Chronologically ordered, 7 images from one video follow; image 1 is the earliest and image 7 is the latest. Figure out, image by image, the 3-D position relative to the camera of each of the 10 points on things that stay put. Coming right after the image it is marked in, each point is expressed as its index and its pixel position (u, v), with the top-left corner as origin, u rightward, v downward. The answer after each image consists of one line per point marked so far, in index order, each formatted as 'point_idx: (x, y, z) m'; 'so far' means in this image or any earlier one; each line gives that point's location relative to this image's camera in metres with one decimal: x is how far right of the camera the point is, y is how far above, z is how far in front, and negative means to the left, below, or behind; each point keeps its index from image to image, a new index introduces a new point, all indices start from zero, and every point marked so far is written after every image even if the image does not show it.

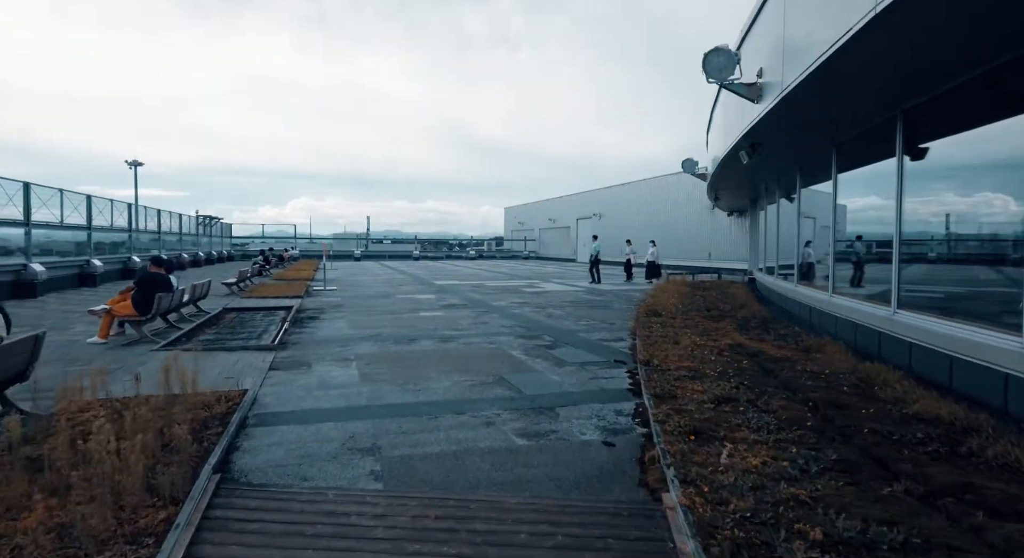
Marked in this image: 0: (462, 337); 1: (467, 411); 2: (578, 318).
0: (-0.8, -1.0, +9.3) m
1: (-0.4, -1.3, +5.1) m
2: (+1.5, -0.8, +11.4) m
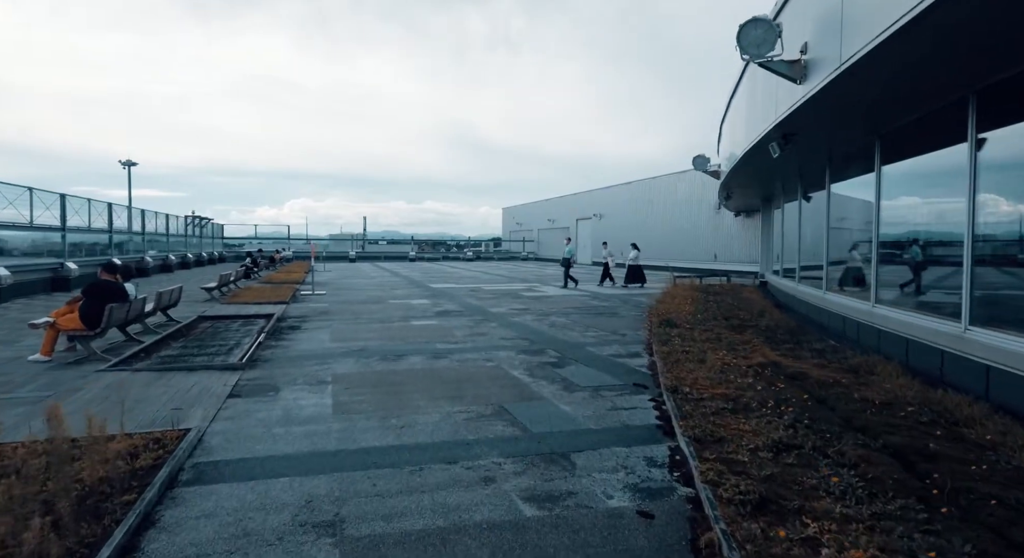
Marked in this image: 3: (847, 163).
0: (-0.8, -1.1, +8.2) m
1: (-0.4, -1.4, +4.1) m
2: (+1.5, -1.0, +10.4) m
3: (+6.1, +2.1, +9.7) m
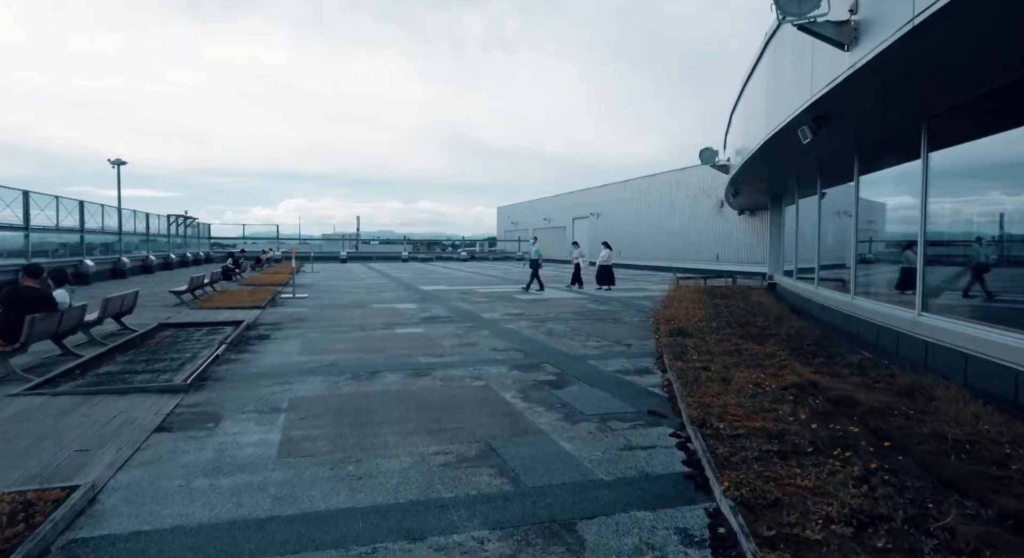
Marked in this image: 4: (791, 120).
0: (-0.9, -1.2, +7.2) m
1: (-0.5, -1.5, +3.0) m
2: (+1.3, -1.0, +9.4) m
3: (+6.0, +2.1, +8.7) m
4: (+4.1, +2.3, +7.9) m
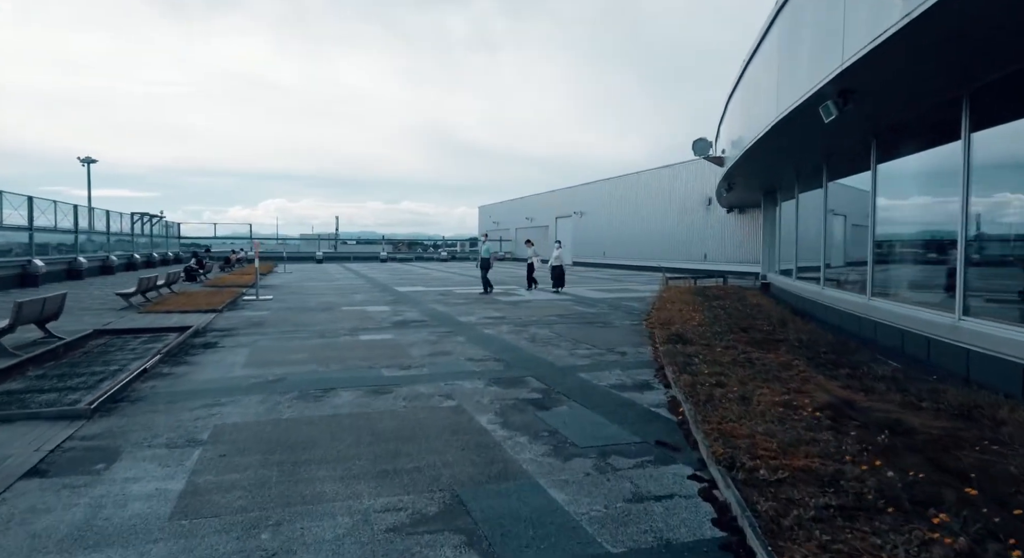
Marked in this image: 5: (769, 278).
0: (-1.2, -1.2, +6.1) m
1: (-0.6, -1.4, +2.0) m
2: (+1.0, -1.0, +8.4) m
3: (+5.7, +2.1, +7.9) m
4: (+3.8, +2.3, +7.0) m
5: (+7.6, 0.0, +15.7) m
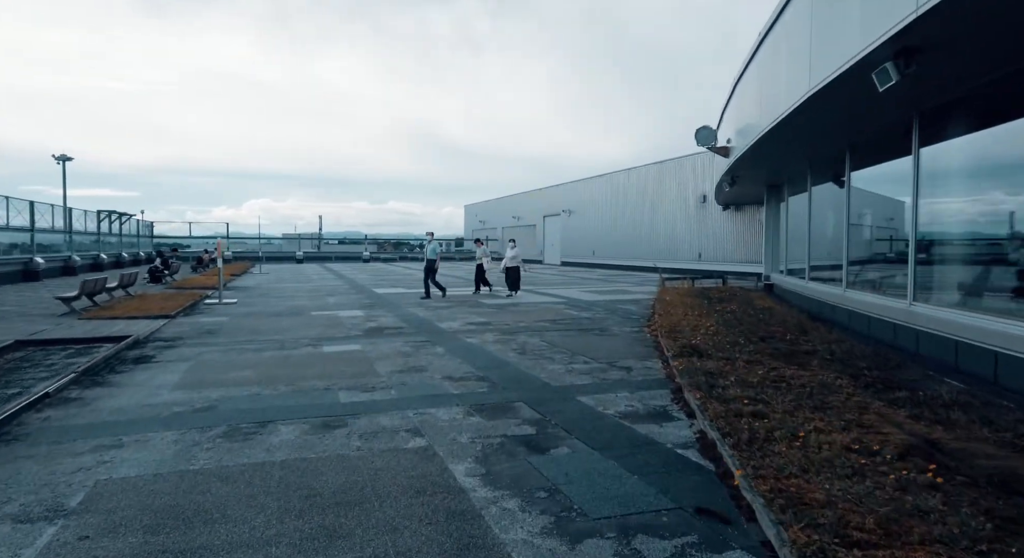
0: (-1.3, -1.2, +4.9) m
1: (-0.6, -1.5, +0.8) m
2: (+0.8, -1.1, +7.2) m
3: (+5.5, +2.0, +6.9) m
4: (+3.7, +2.3, +5.9) m
5: (+7.2, 0.0, +14.8) m
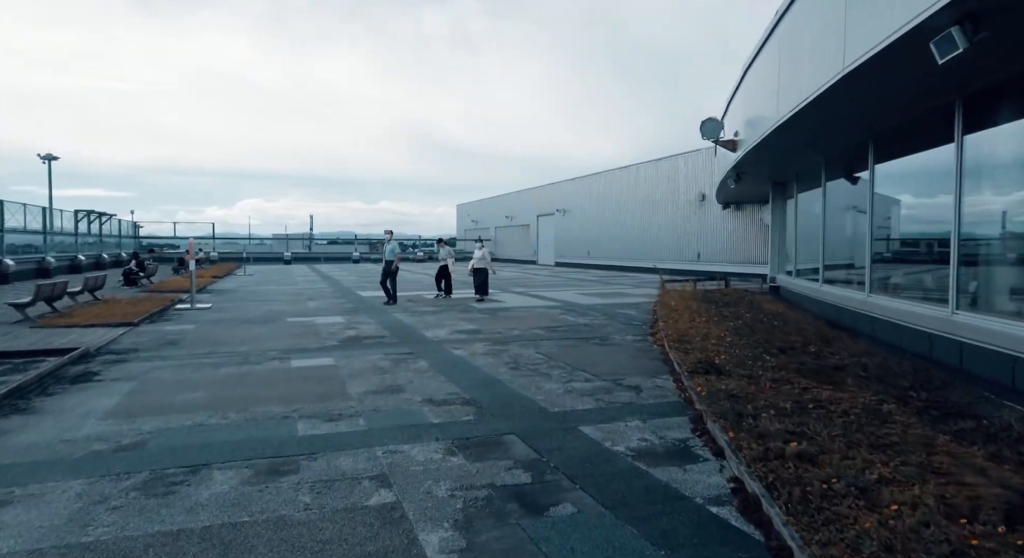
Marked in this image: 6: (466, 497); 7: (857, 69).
0: (-1.4, -1.3, +4.1) m
1: (-0.6, -1.6, 0.0) m
2: (+0.7, -1.1, +6.4) m
3: (+5.4, +2.0, +6.1) m
4: (+3.6, +2.2, +5.1) m
5: (+7.0, 0.0, +14.0) m
6: (-0.3, -1.3, +3.3) m
7: (+3.7, +2.3, +5.8) m
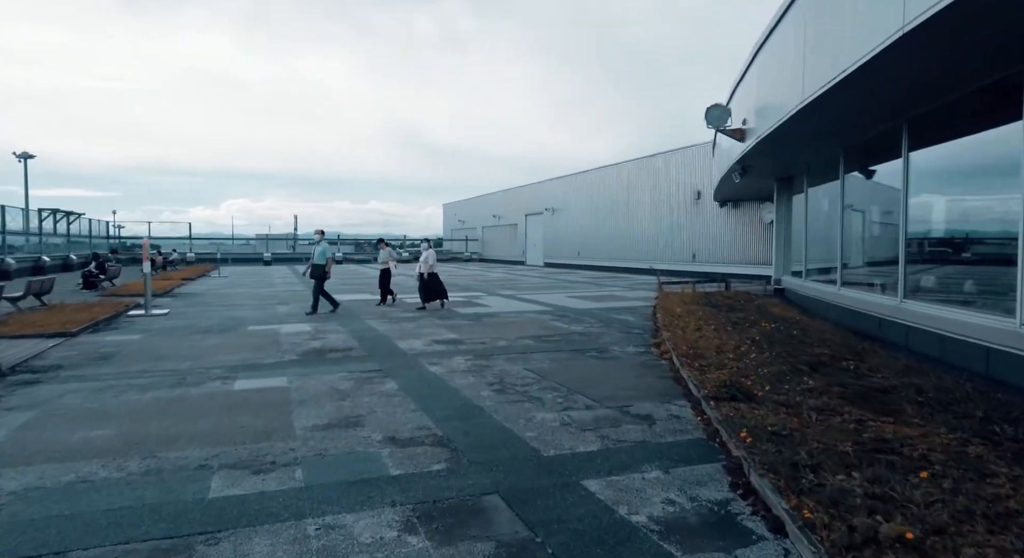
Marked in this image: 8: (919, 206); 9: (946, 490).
0: (-1.5, -1.4, +3.0) m
1: (-0.7, -1.6, -1.1) m
2: (+0.6, -1.2, +5.4) m
3: (+5.2, +1.9, +5.2) m
4: (+3.4, +2.2, +4.2) m
5: (+6.7, -0.1, +13.1) m
6: (-0.4, -1.4, +2.2) m
7: (+3.6, +2.2, +4.8) m
8: (+5.6, +1.0, +7.5) m
9: (+2.4, -1.2, +3.0) m
